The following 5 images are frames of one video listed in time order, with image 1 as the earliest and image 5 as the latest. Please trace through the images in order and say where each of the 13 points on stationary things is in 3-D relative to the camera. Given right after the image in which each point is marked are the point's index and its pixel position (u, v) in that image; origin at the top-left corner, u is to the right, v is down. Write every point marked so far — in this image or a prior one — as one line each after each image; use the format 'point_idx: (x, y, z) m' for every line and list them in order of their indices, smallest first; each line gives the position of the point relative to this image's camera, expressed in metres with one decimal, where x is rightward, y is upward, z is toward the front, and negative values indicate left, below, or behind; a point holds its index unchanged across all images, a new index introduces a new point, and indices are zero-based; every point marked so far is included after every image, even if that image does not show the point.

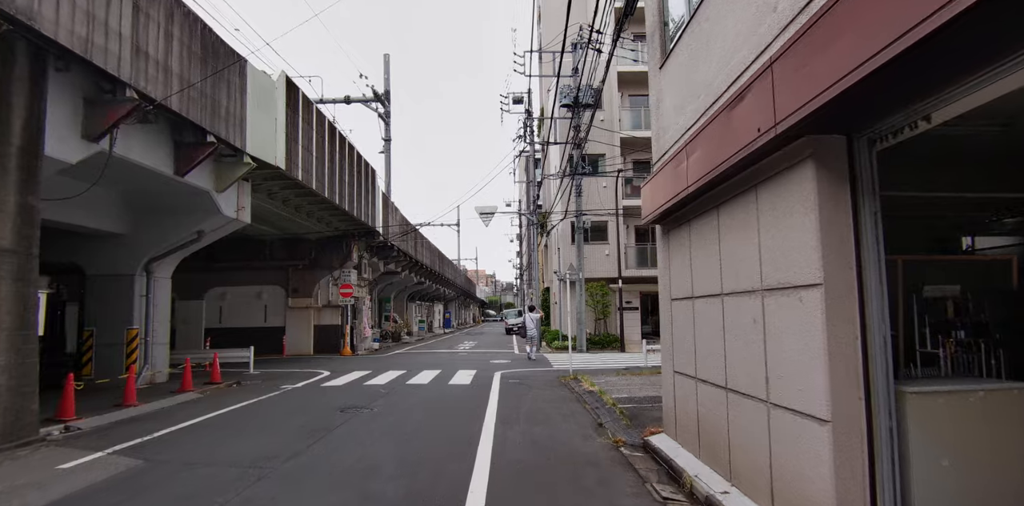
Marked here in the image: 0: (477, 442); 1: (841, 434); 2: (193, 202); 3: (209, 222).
0: (-0.5, -2.7, +7.5) m
1: (+2.2, -1.2, +3.6) m
2: (-7.7, +1.2, +12.9) m
3: (-7.6, +0.8, +13.4) m
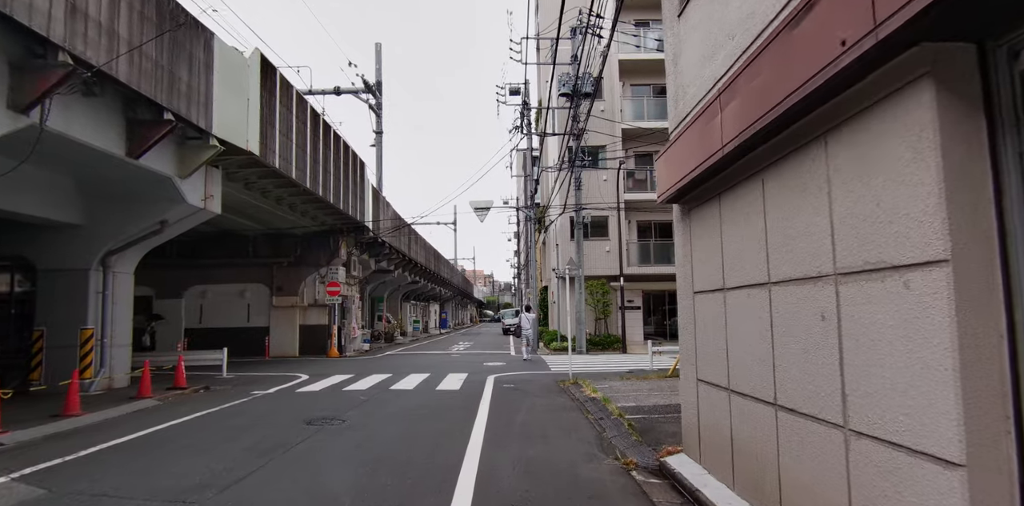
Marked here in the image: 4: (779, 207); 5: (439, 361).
0: (-0.6, -2.5, +6.3) m
1: (+2.1, -1.0, +2.4) m
2: (-7.8, +1.4, +11.7) m
3: (-7.7, +0.9, +12.1) m
4: (+2.0, +0.3, +3.9) m
5: (-2.7, -4.0, +19.8) m
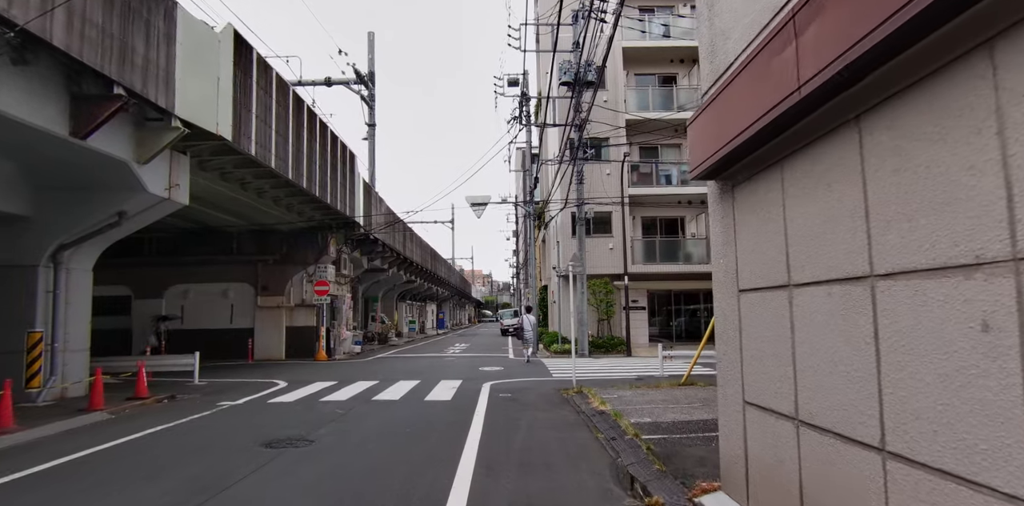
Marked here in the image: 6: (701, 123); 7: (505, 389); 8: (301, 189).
0: (-0.7, -2.4, +5.1) m
1: (+2.1, -0.9, +1.2) m
2: (-7.9, +1.5, +10.5) m
3: (-7.8, +1.0, +10.9) m
4: (+1.9, +0.4, +2.7) m
5: (-2.8, -3.9, +18.6) m
6: (+1.8, +1.2, +5.1) m
7: (-0.2, -3.0, +11.8) m
8: (-6.7, +2.0, +16.9) m
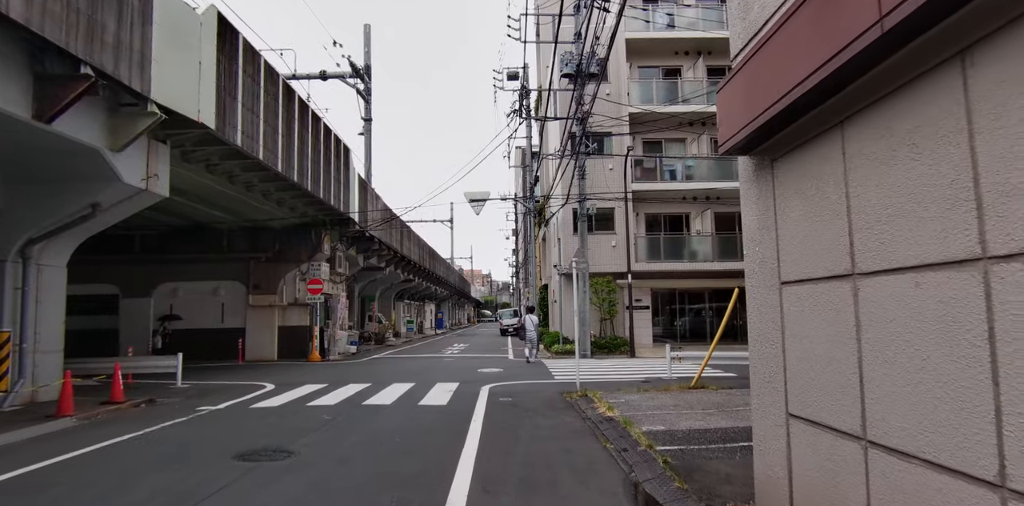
0: (-0.7, -2.3, +4.4) m
1: (+2.1, -0.8, +0.5) m
2: (-7.9, +1.6, +9.8) m
3: (-7.8, +1.1, +10.2) m
4: (+2.0, +0.5, +2.0) m
5: (-2.8, -3.8, +18.0) m
6: (+1.8, +1.3, +4.4) m
7: (-0.2, -2.9, +11.1) m
8: (-6.7, +2.1, +16.2) m
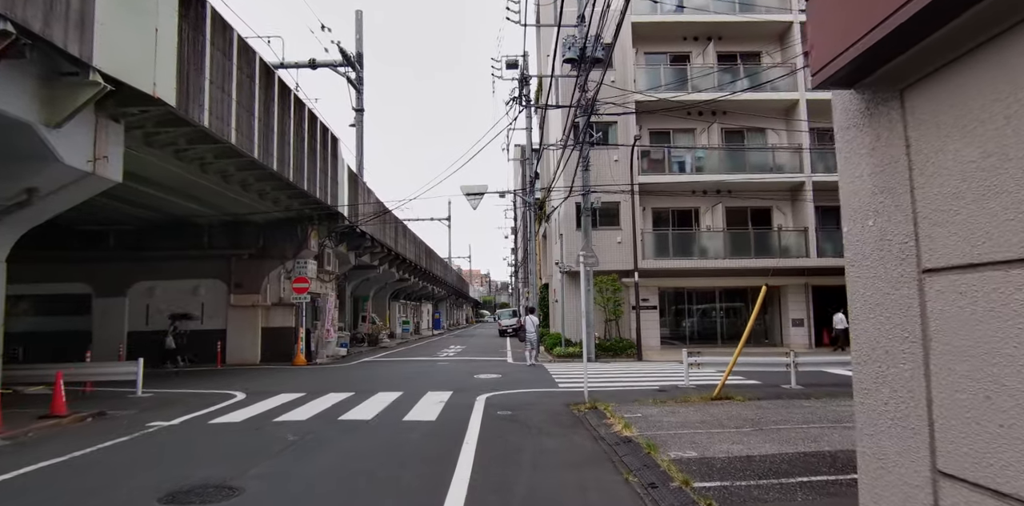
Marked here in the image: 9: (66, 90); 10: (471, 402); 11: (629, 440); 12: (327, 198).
0: (-0.6, -2.1, +3.1) m
1: (+2.1, -0.7, -0.8) m
2: (-7.9, +1.7, +8.4) m
3: (-7.8, +1.3, +8.9) m
4: (+2.0, +0.7, +0.8) m
5: (-2.8, -3.7, +16.6) m
6: (+1.8, +1.5, +3.1) m
7: (-0.2, -2.8, +9.8) m
8: (-6.7, +2.2, +14.9) m
9: (-7.1, +2.6, +8.5) m
10: (-0.8, -2.8, +10.0) m
11: (+1.5, -2.4, +6.7) m
12: (-6.5, +1.9, +18.8) m
